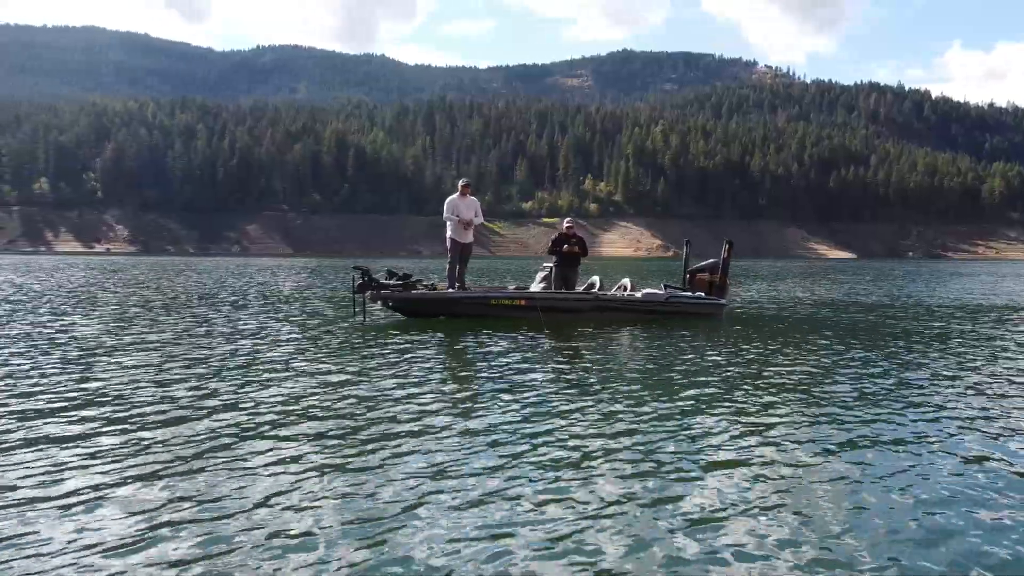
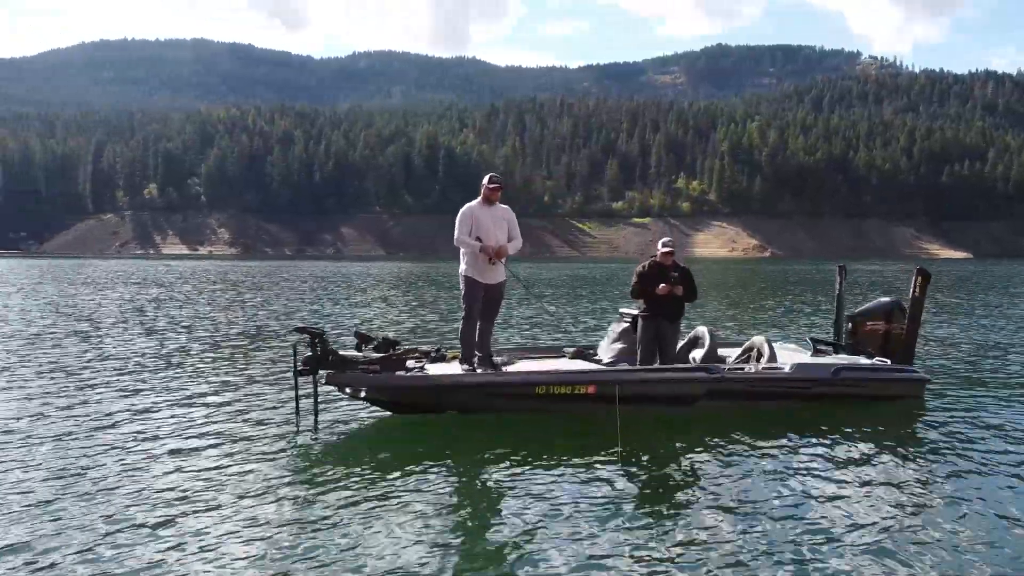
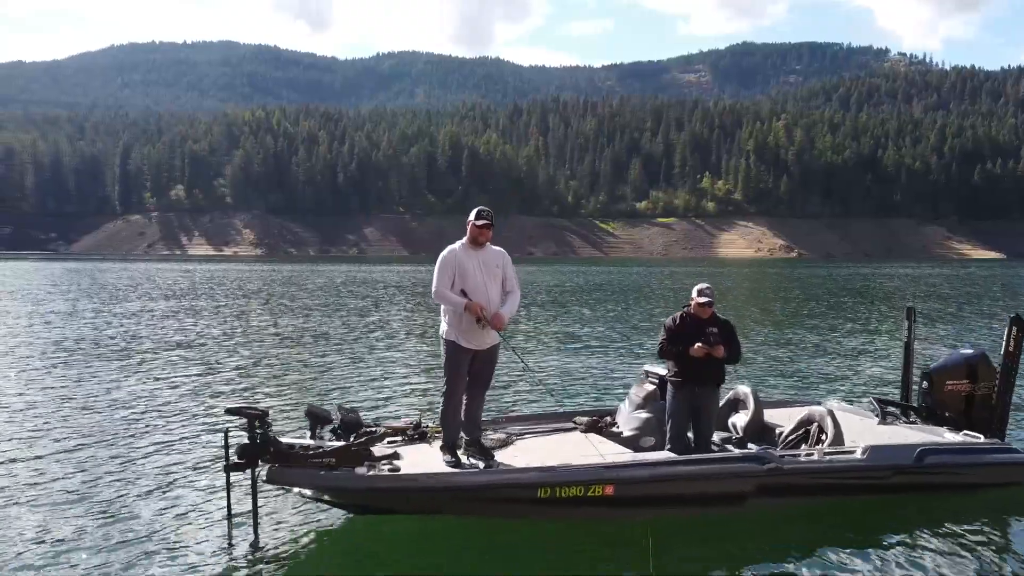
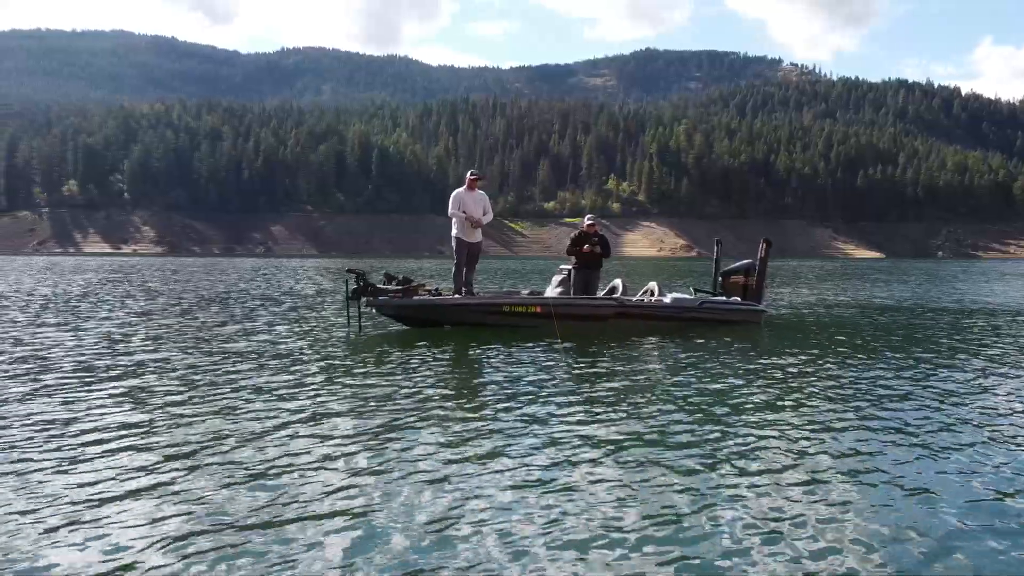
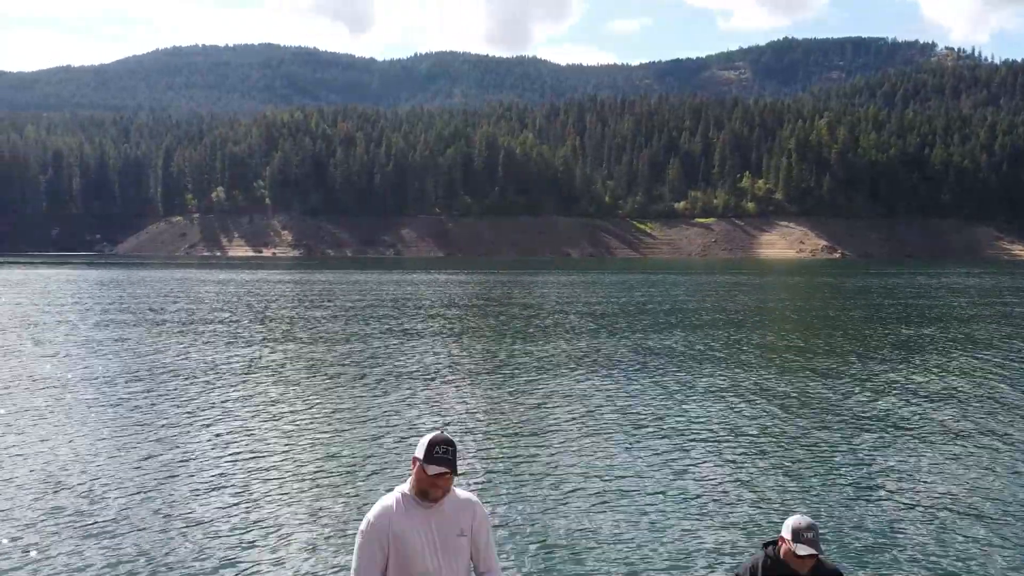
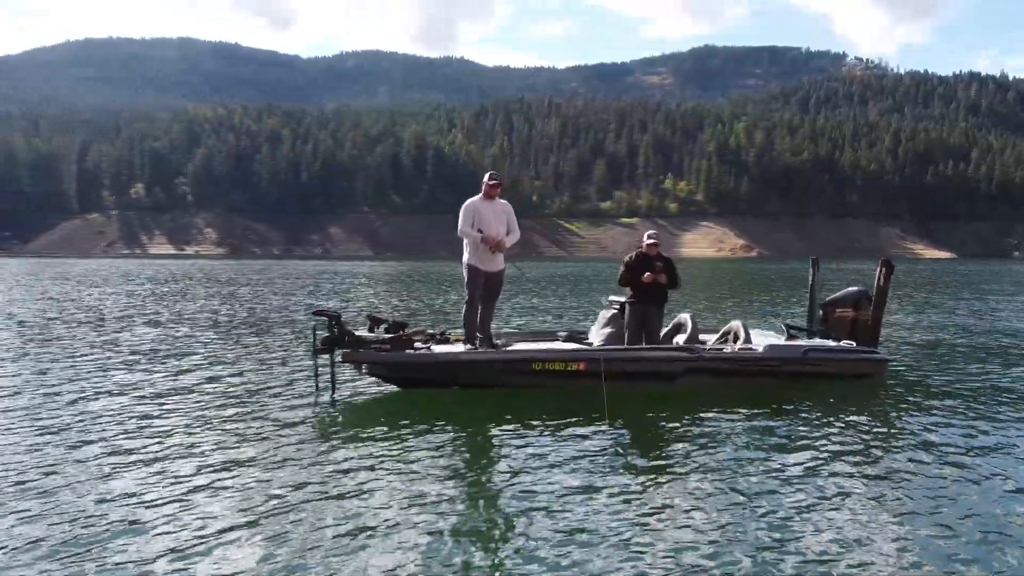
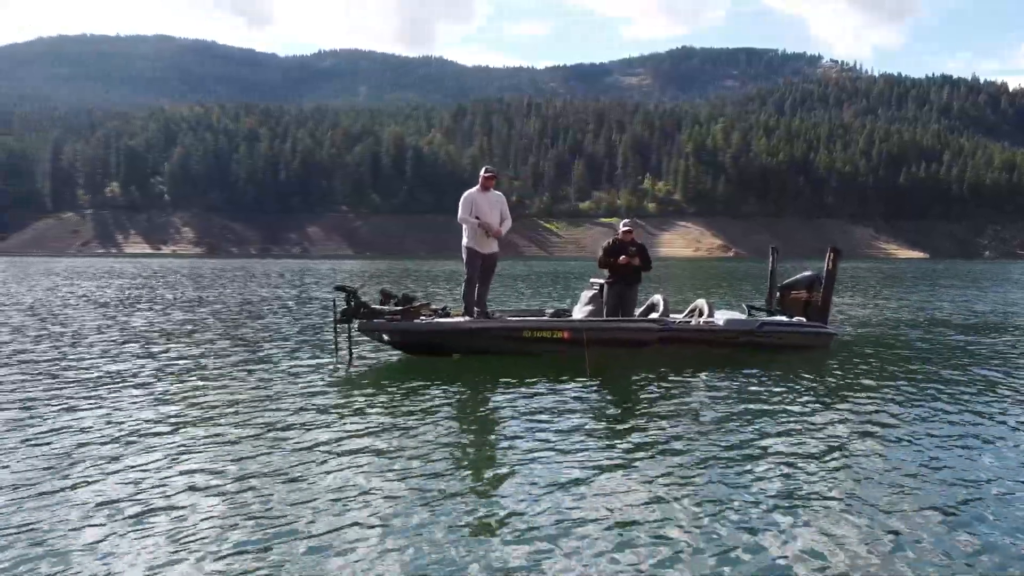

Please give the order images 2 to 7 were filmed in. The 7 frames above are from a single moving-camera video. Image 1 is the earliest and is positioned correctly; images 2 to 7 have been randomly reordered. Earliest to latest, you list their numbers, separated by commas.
4, 7, 6, 2, 3, 5
